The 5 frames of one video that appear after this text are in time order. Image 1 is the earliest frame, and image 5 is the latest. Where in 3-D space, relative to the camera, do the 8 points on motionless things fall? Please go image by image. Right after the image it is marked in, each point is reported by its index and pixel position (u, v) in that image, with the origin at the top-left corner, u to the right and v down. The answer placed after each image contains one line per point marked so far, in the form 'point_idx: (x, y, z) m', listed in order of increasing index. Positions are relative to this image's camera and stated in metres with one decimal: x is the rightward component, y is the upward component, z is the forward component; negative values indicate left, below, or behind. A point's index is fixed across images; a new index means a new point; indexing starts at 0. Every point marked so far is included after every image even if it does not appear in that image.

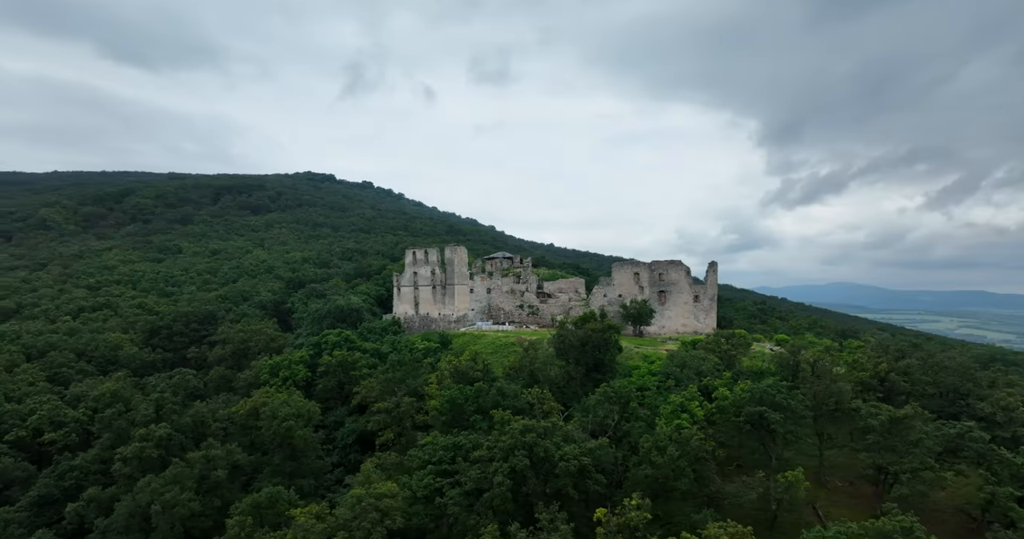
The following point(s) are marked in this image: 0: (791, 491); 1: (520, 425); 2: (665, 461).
0: (+10.0, -8.0, +18.2) m
1: (+0.3, -5.8, +18.8) m
2: (+5.4, -6.8, +17.9) m
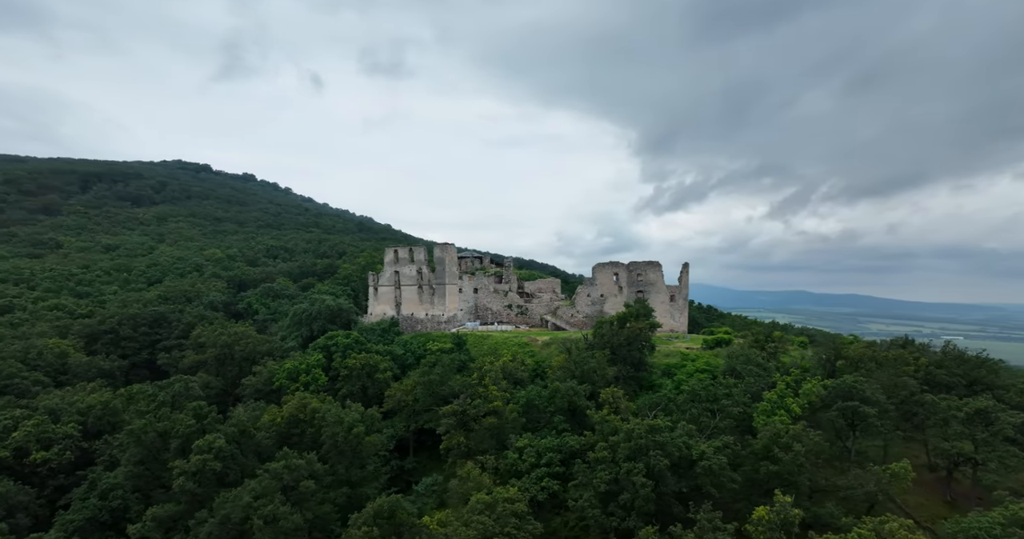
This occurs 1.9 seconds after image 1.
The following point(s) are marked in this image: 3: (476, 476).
0: (+14.4, -7.9, +18.6) m
1: (+4.7, -5.6, +18.1) m
2: (+9.8, -6.6, +17.8) m
3: (-1.4, -7.7, +18.9) m
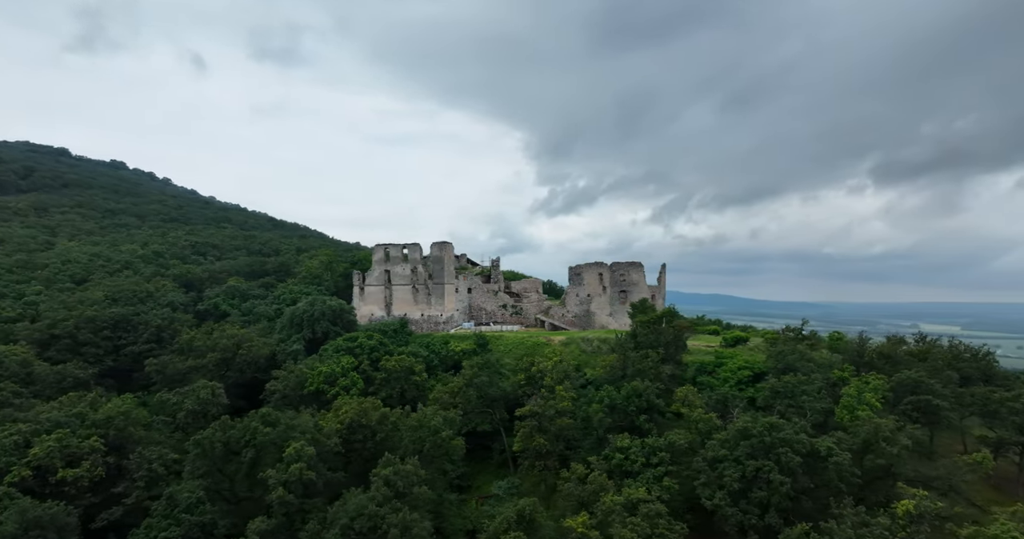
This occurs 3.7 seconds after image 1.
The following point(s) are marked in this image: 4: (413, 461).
0: (+18.6, -7.9, +19.7) m
1: (+9.0, -5.5, +18.3) m
2: (+14.2, -6.6, +18.5) m
3: (+2.9, -7.7, +18.6) m
4: (-3.9, -7.4, +19.4) m
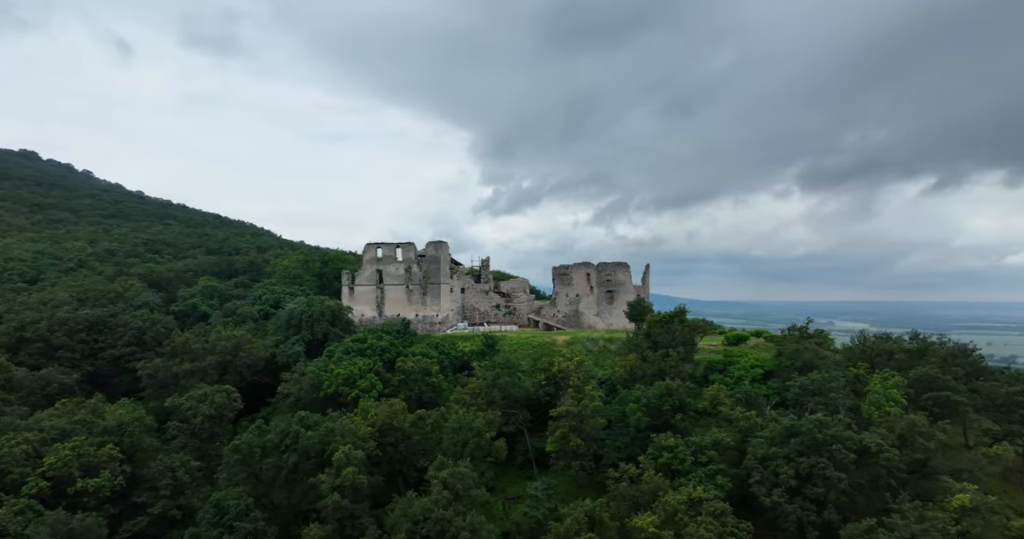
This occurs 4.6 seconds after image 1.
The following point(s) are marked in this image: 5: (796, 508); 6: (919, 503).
0: (+20.5, -8.0, +20.8) m
1: (+11.0, -5.6, +18.9) m
2: (+16.2, -6.7, +19.3) m
3: (+4.9, -7.8, +18.8) m
4: (-1.9, -7.5, +19.3) m
5: (+9.3, -7.9, +16.7) m
6: (+13.0, -7.4, +16.2) m
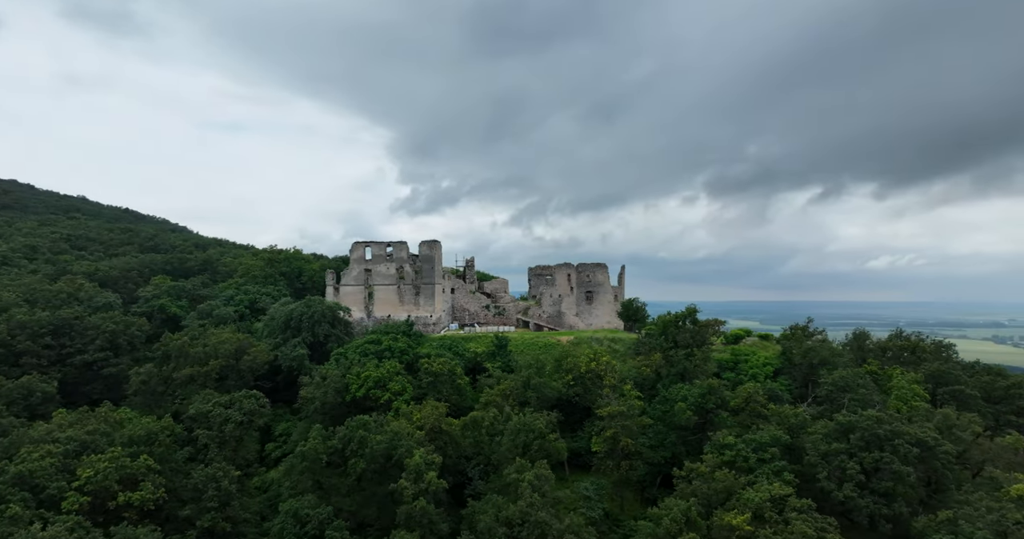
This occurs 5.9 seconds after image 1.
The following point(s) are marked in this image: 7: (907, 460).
0: (+23.2, -8.2, +22.8) m
1: (+13.9, -5.8, +20.2) m
2: (+19.0, -6.9, +21.0) m
3: (+7.8, -8.0, +19.7) m
4: (+1.0, -7.7, +19.6) m
5: (+12.4, -8.1, +17.9) m
6: (+16.1, -7.7, +17.7) m
7: (+14.2, -7.0, +18.8) m
